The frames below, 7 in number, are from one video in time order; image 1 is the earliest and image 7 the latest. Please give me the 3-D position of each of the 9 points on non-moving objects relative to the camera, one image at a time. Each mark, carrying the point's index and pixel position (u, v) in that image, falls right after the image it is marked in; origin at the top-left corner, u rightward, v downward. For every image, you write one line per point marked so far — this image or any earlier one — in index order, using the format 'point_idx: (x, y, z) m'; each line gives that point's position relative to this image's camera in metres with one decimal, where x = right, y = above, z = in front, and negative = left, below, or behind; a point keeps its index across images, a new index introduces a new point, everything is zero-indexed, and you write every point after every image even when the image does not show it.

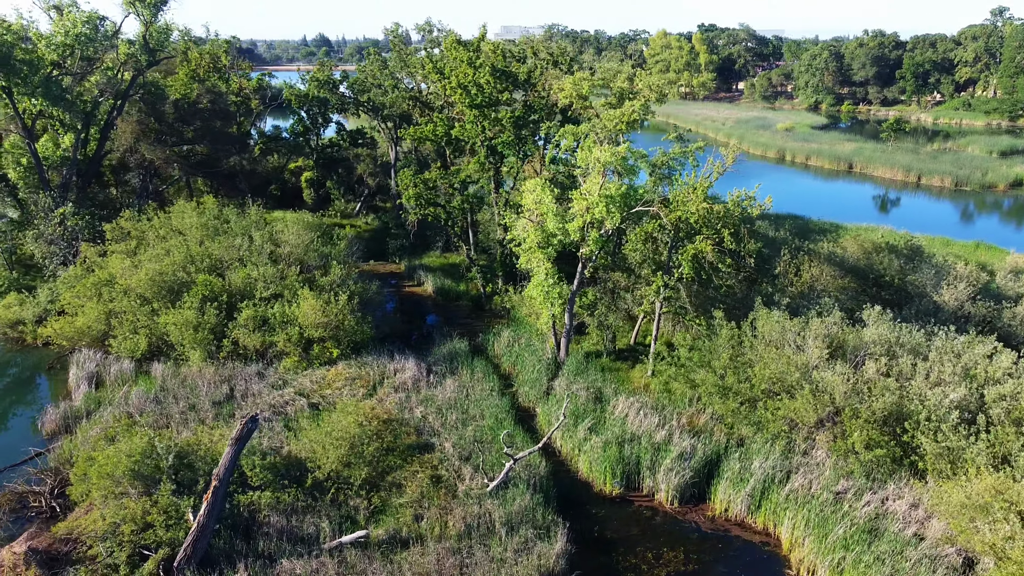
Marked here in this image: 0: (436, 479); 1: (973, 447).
0: (-1.2, -2.9, +12.5) m
1: (+6.5, -2.2, +11.5) m
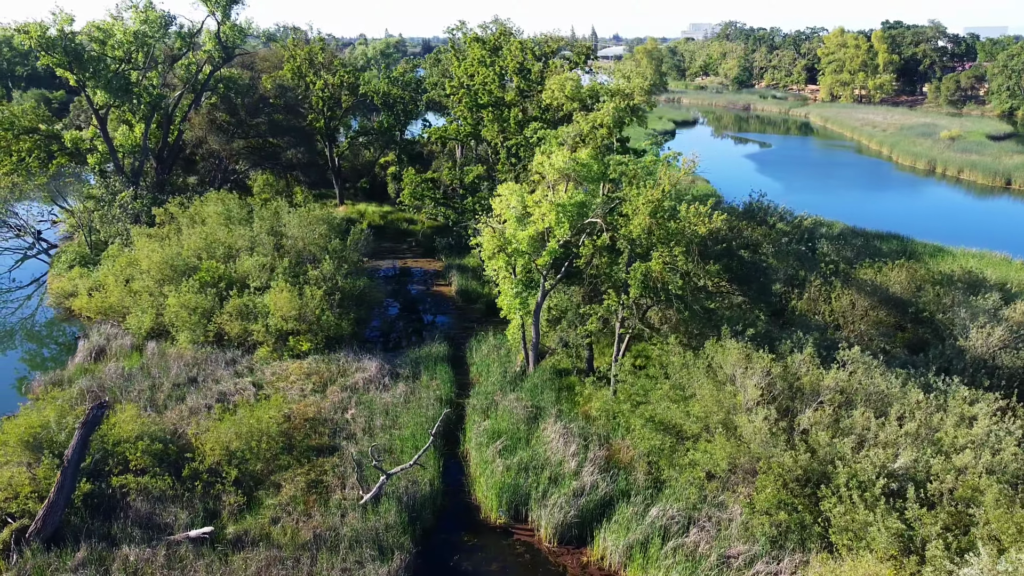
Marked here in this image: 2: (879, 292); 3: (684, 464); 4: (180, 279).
0: (-2.9, -3.0, +12.3) m
1: (+4.4, -2.8, +9.6) m
2: (+7.7, -0.1, +17.0) m
3: (+2.5, -2.6, +12.0) m
4: (-7.6, +0.2, +18.5) m
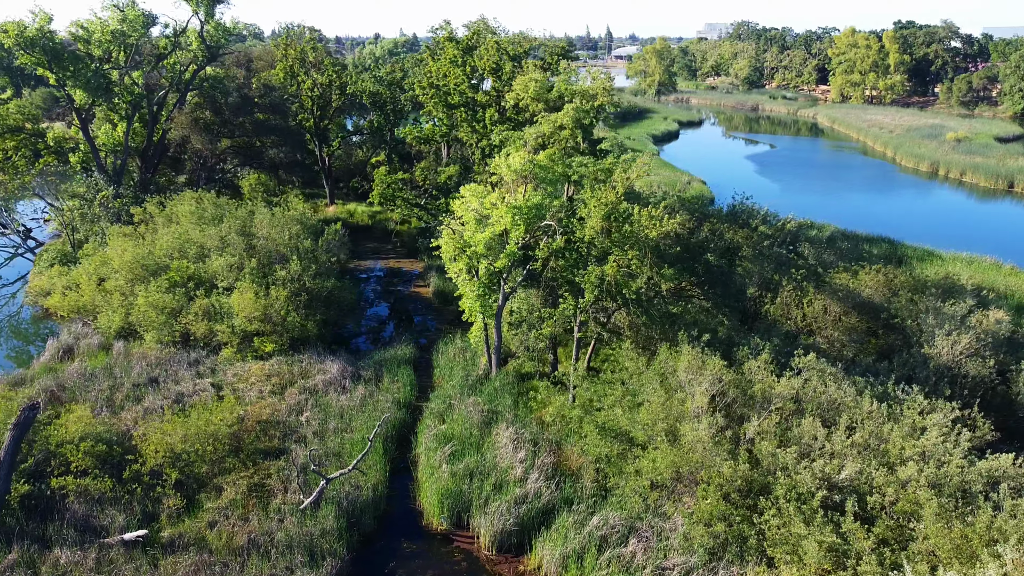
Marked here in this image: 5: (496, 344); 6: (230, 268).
0: (-3.7, -3.0, +12.2) m
1: (+3.5, -2.9, +9.3) m
2: (+6.9, -0.2, +16.7) m
3: (+1.7, -2.7, +11.8) m
4: (-8.2, +0.2, +18.5) m
5: (-0.3, -1.1, +15.9) m
6: (-6.3, +0.4, +18.1) m
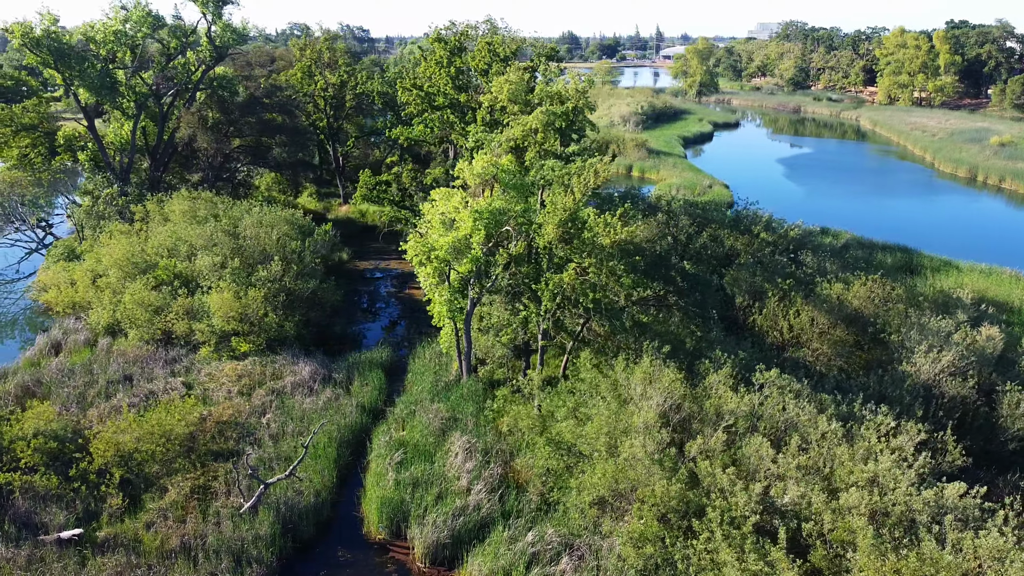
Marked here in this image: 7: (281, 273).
0: (-4.5, -3.0, +12.2) m
1: (+2.5, -3.0, +8.9) m
2: (+6.4, -0.4, +16.0) m
3: (+0.9, -2.8, +11.4) m
4: (-8.6, +0.3, +18.8) m
5: (-0.9, -1.2, +15.6) m
6: (-6.7, +0.5, +18.2) m
7: (-5.1, +0.3, +18.1) m
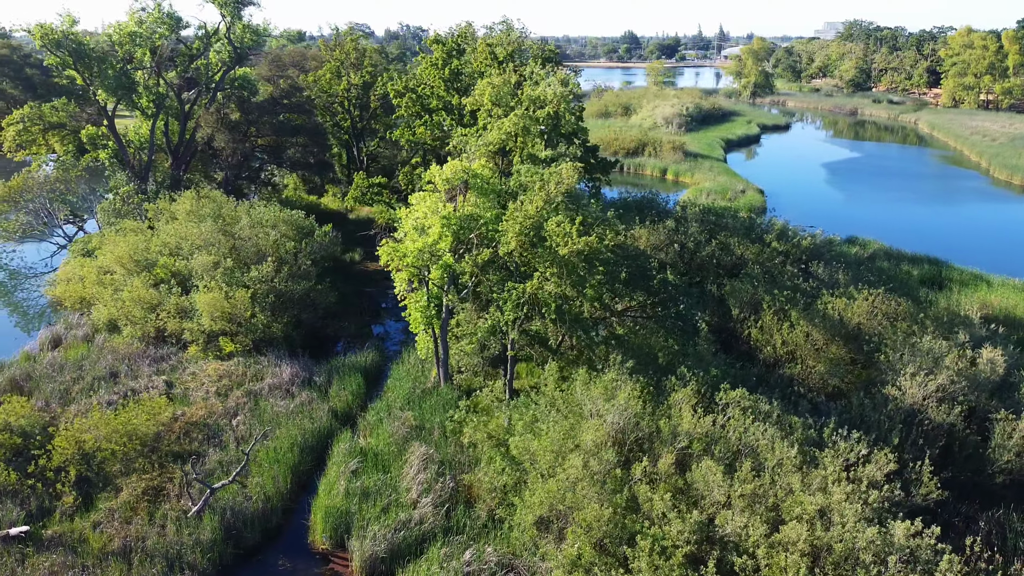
0: (-5.2, -3.0, +12.2) m
1: (+1.5, -3.2, +8.4) m
2: (+6.0, -0.7, +15.2) m
3: (+0.1, -3.0, +11.1) m
4: (-8.7, +0.3, +19.1) m
5: (-1.3, -1.3, +15.4) m
6: (-6.8, +0.5, +18.4) m
7: (-5.3, +0.3, +18.1) m
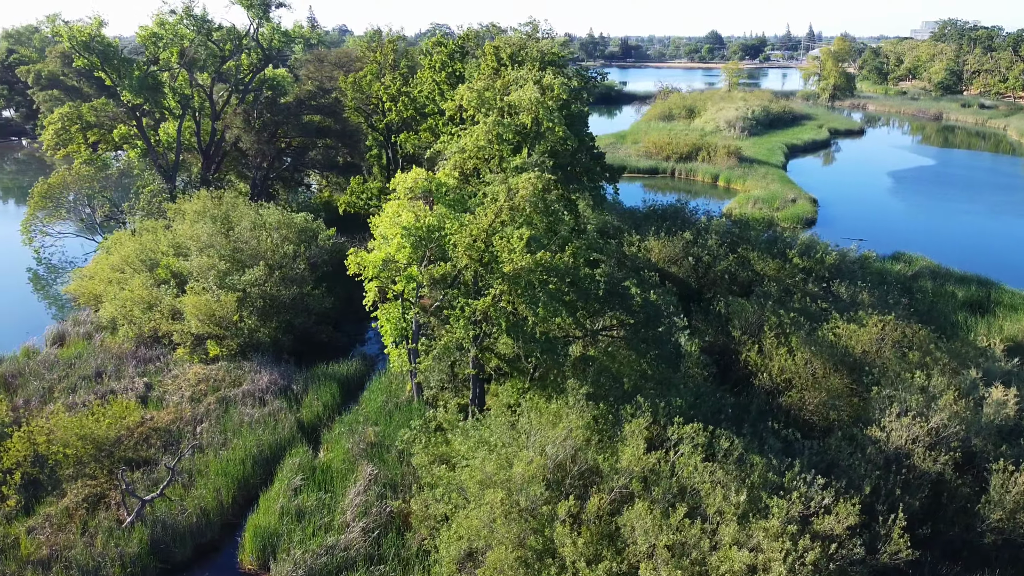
0: (-6.0, -3.1, +12.1) m
1: (+0.3, -3.5, +7.7) m
2: (+5.6, -1.1, +14.0) m
3: (-0.8, -3.2, +10.4) m
4: (-8.7, +0.3, +19.3) m
5: (-1.7, -1.5, +14.9) m
6: (-6.9, +0.4, +18.4) m
7: (-5.4, +0.2, +18.0) m
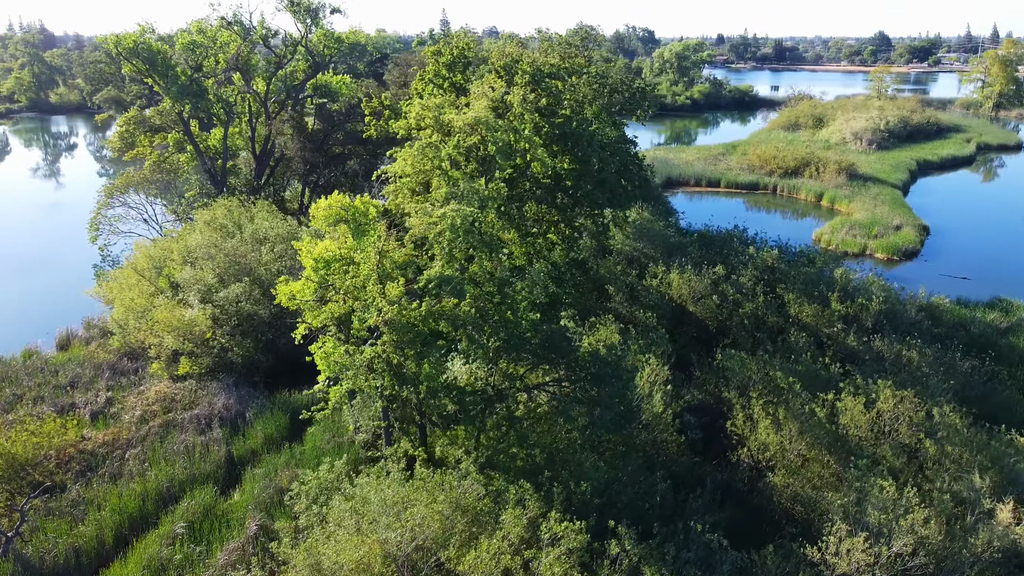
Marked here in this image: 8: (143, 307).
0: (-7.4, -3.4, +11.7) m
1: (-2.0, -4.1, +6.2) m
2: (+4.4, -2.1, +11.5) m
3: (-2.6, -3.7, +9.2) m
4: (-8.6, +0.2, +19.2) m
5: (-2.6, -2.0, +13.7) m
6: (-6.9, +0.1, +18.1) m
7: (-5.5, -0.2, +17.4) m
8: (-8.1, -0.4, +18.0) m
